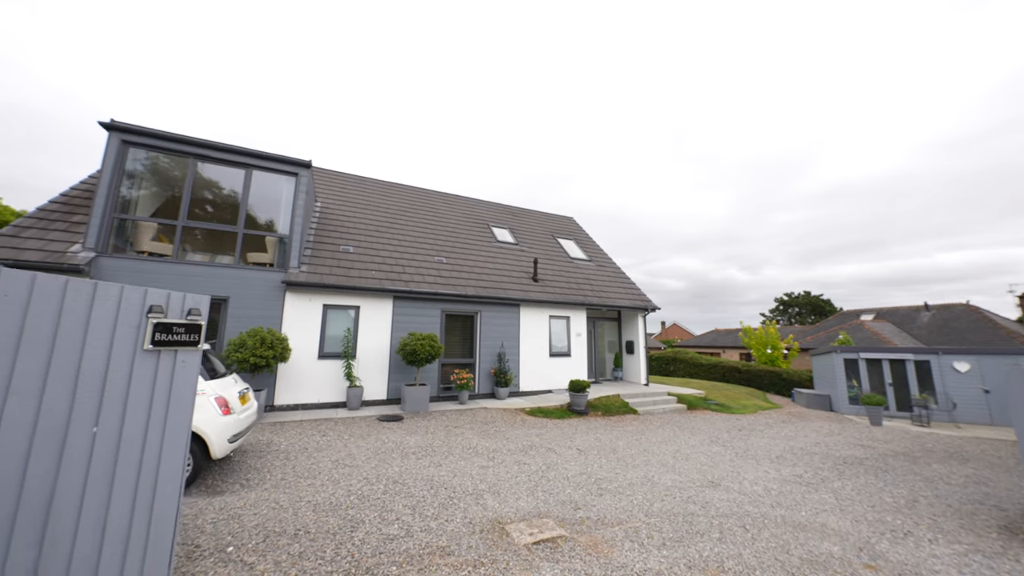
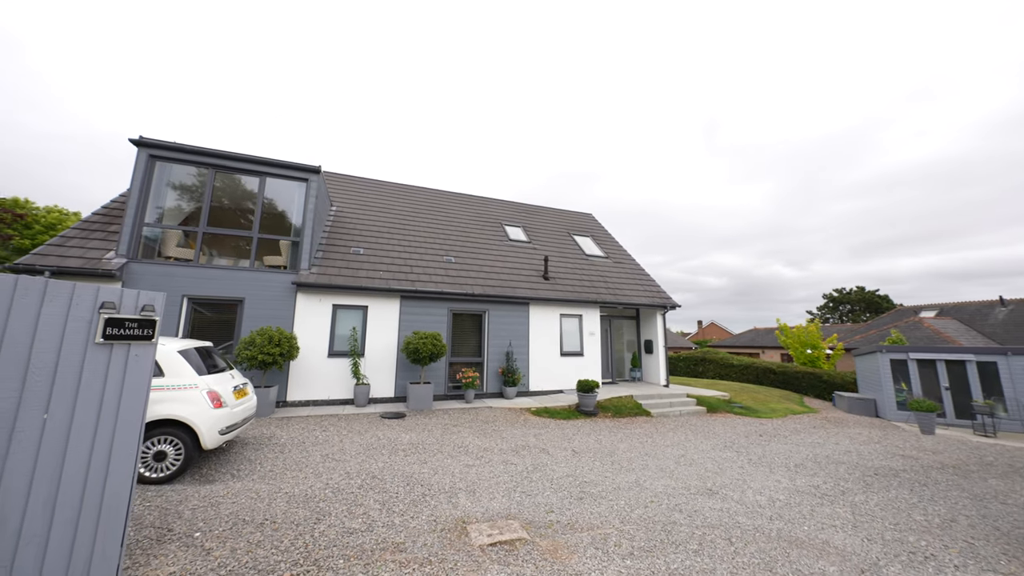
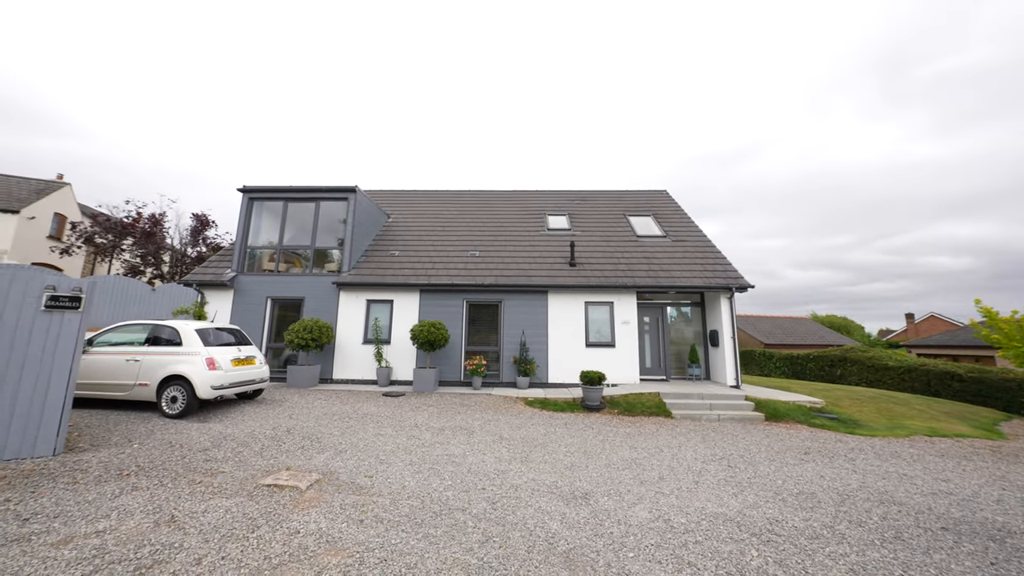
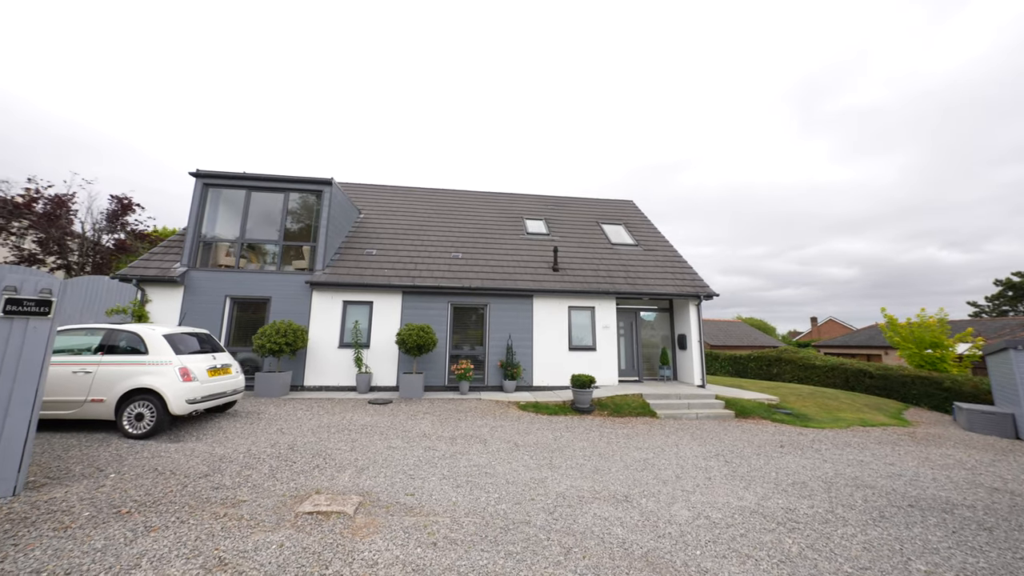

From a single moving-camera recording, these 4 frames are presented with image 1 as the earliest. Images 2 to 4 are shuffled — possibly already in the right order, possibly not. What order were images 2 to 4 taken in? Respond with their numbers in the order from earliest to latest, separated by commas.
2, 4, 3
